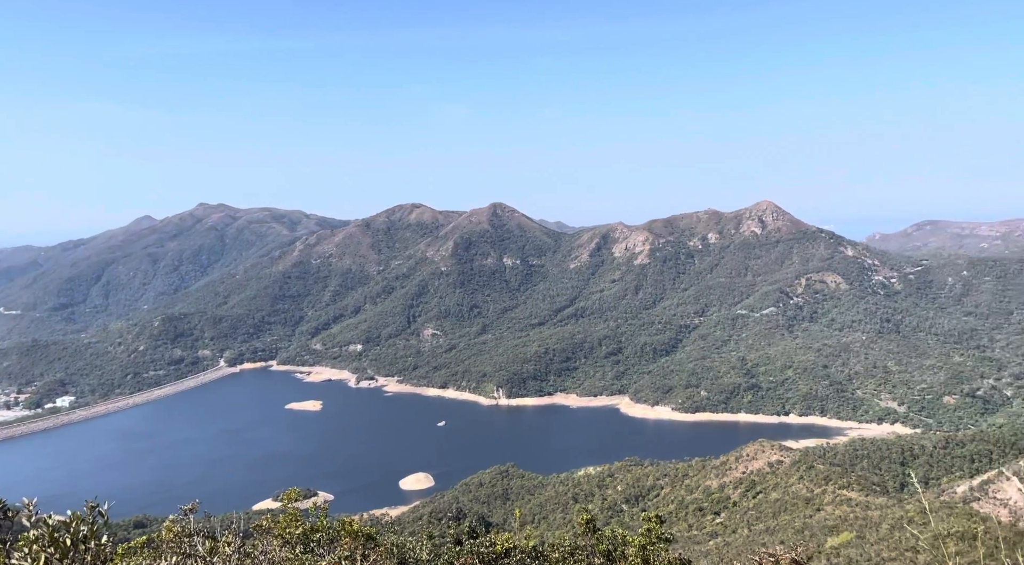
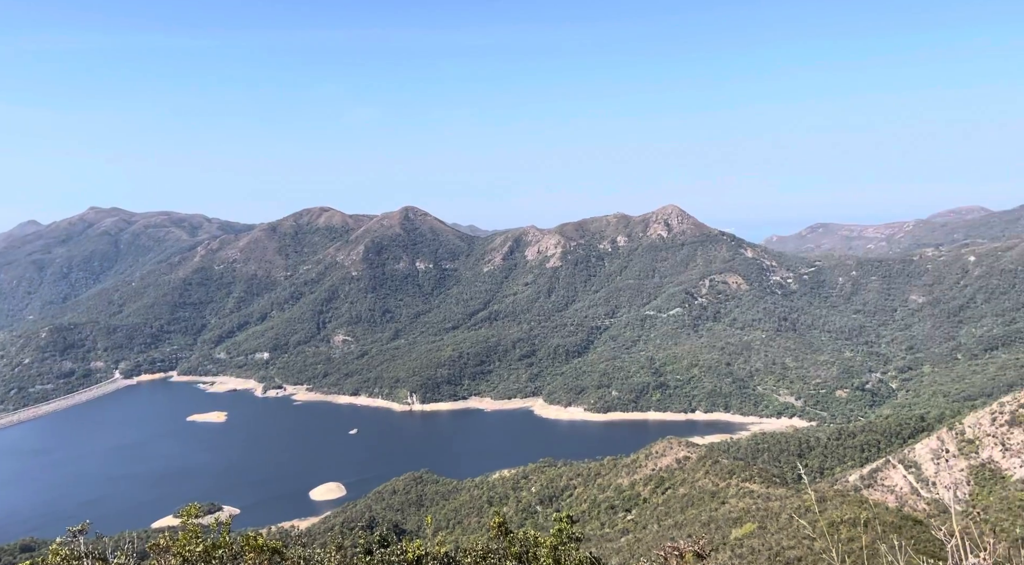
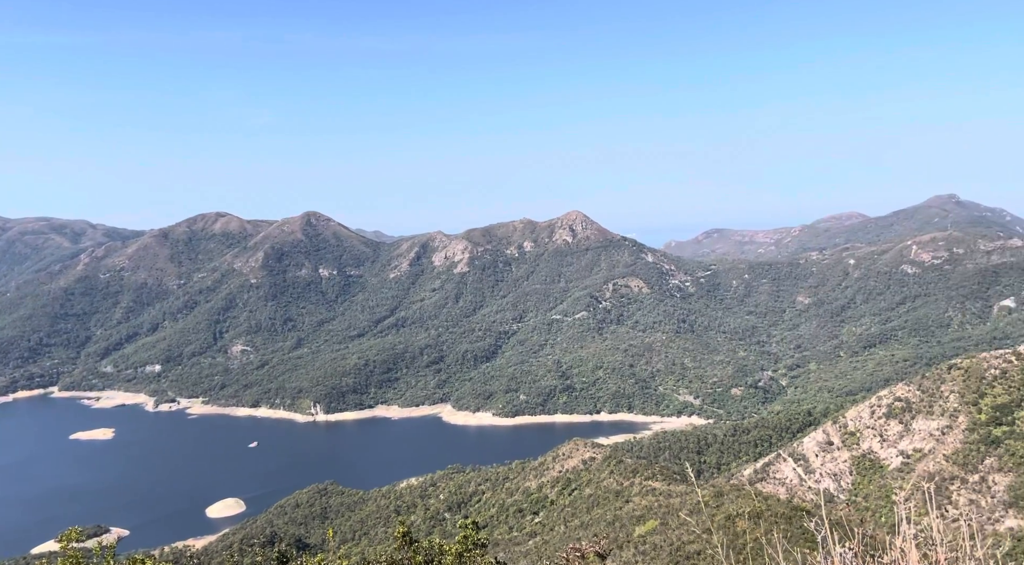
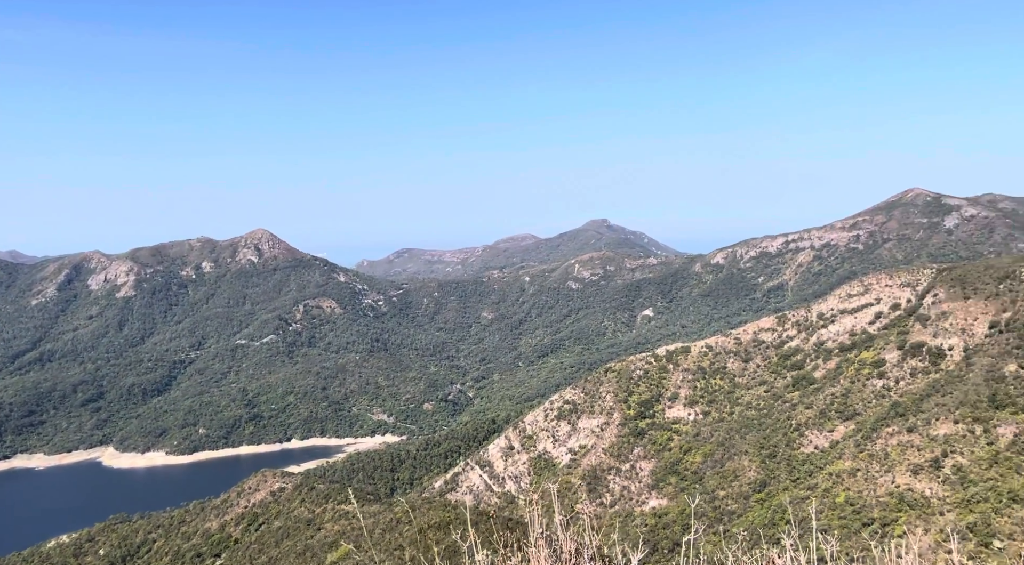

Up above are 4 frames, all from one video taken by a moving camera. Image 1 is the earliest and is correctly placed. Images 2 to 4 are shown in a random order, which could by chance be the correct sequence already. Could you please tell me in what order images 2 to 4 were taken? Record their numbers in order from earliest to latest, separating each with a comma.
2, 3, 4
